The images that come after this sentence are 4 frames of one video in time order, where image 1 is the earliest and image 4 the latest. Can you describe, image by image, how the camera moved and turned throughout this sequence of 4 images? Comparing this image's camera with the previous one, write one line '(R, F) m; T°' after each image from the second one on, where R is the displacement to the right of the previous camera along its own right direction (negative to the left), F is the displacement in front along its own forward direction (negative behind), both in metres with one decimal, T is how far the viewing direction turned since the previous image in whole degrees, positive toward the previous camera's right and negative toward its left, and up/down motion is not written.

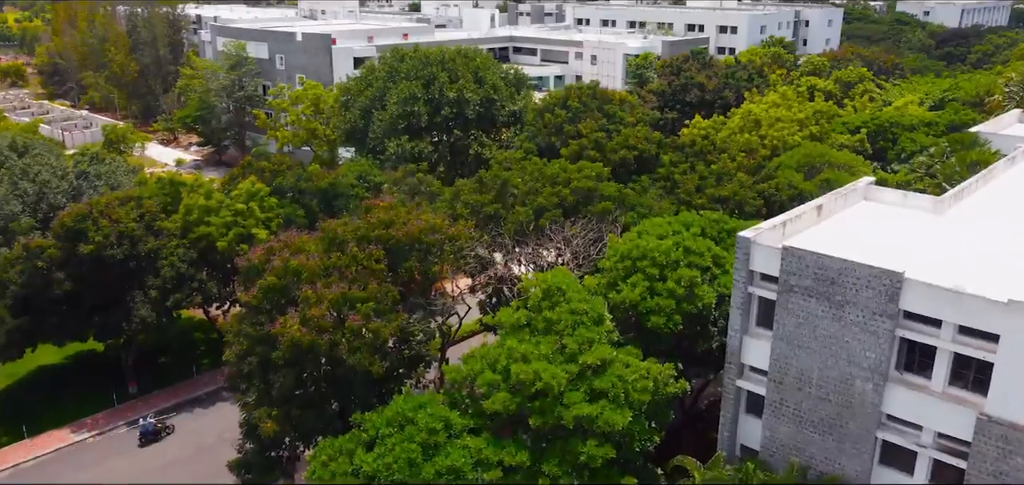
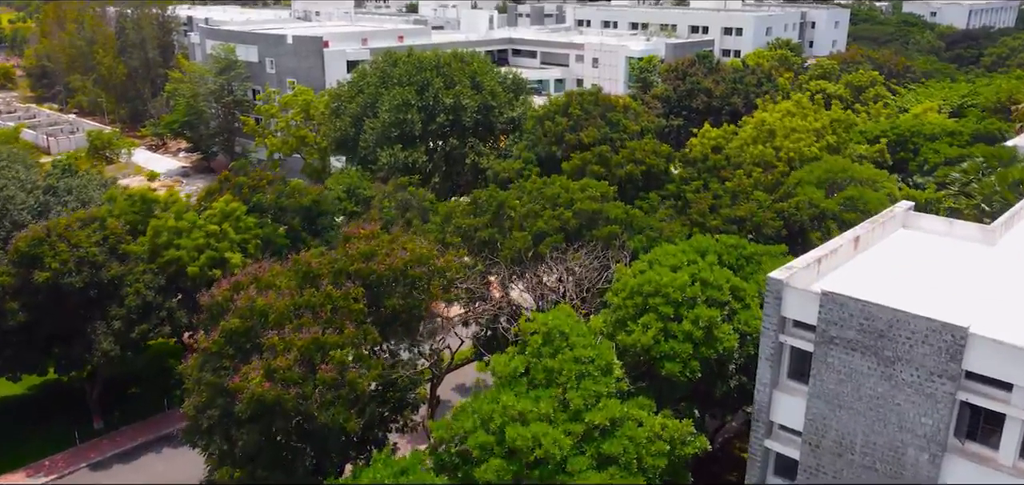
(+0.1, +1.9) m; 0°
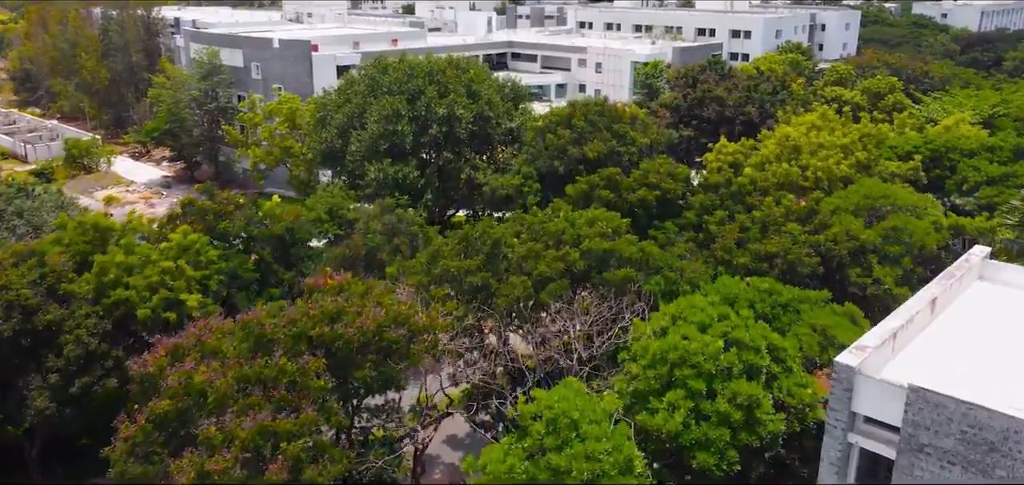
(0.0, +2.7) m; 0°
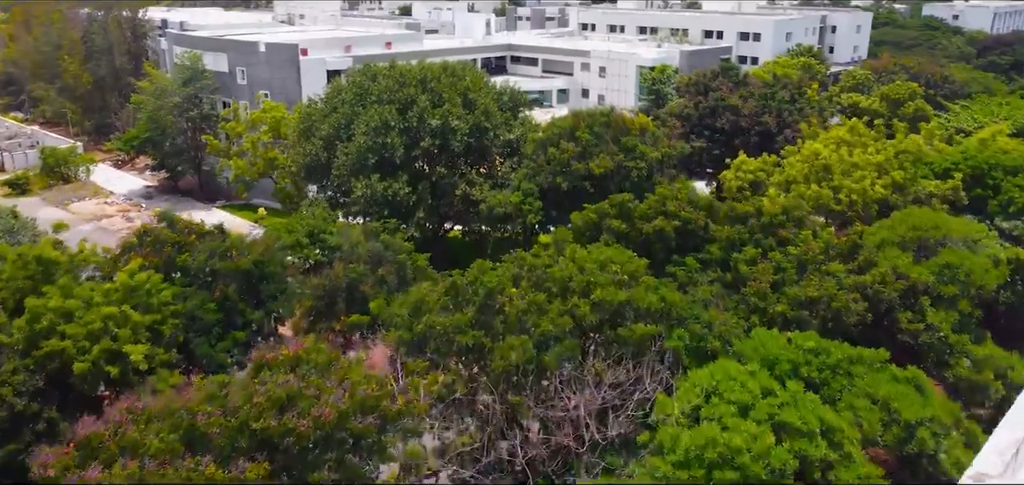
(0.0, +2.6) m; 0°
